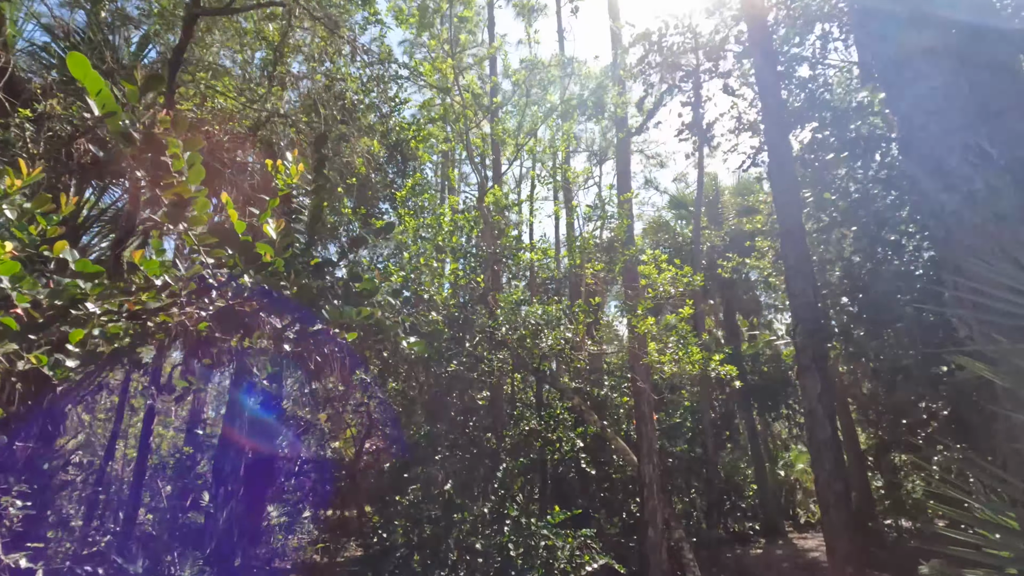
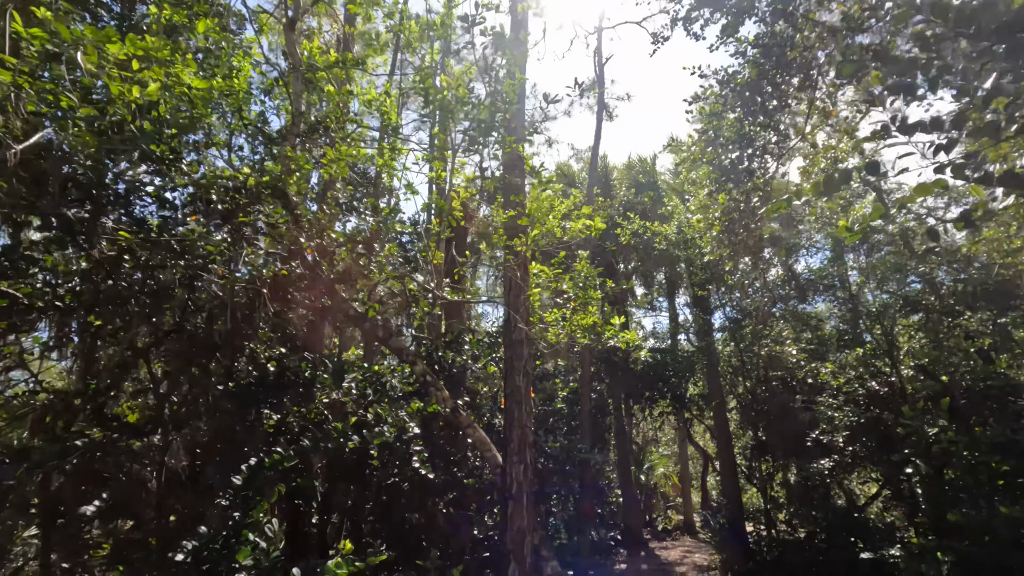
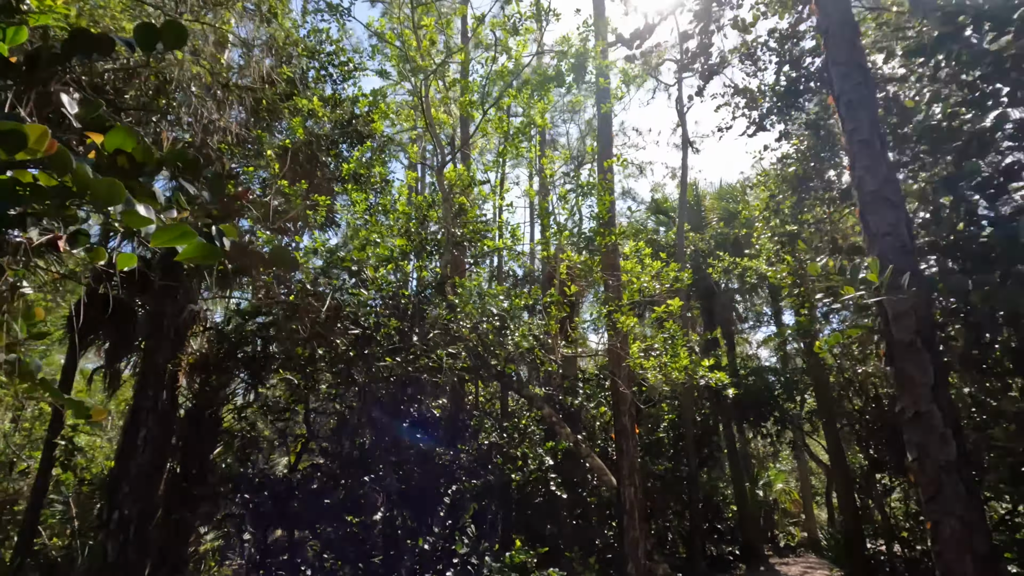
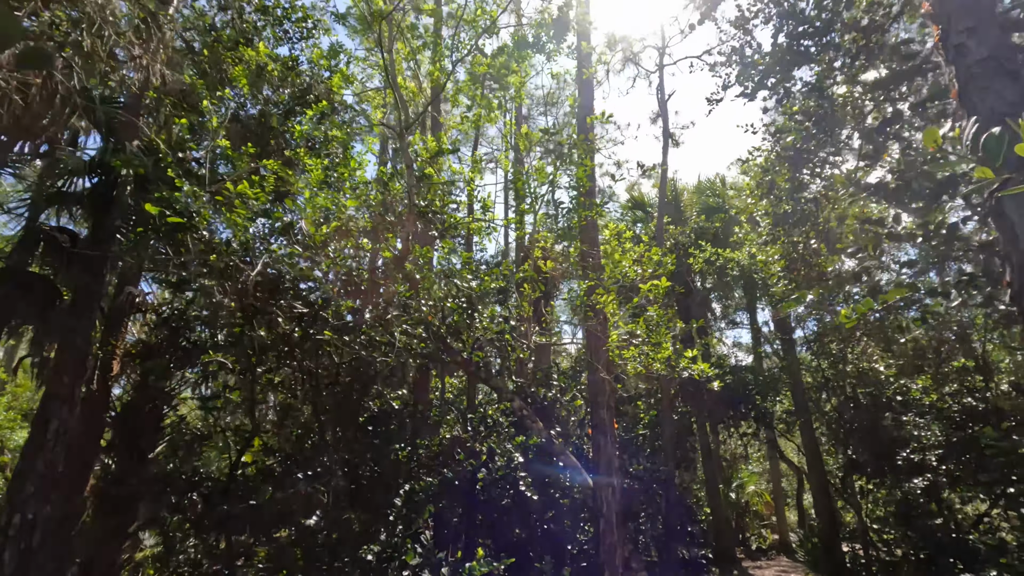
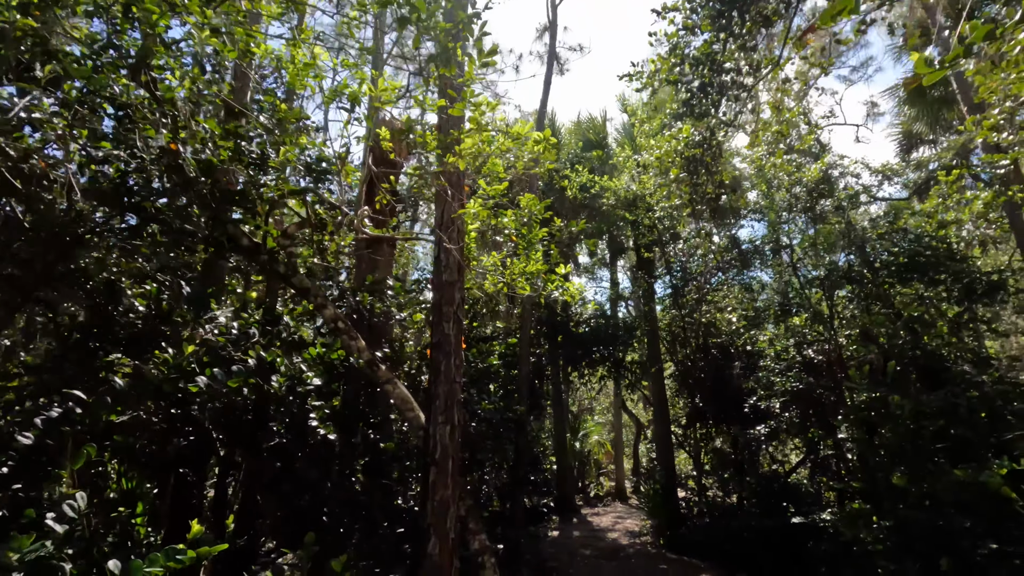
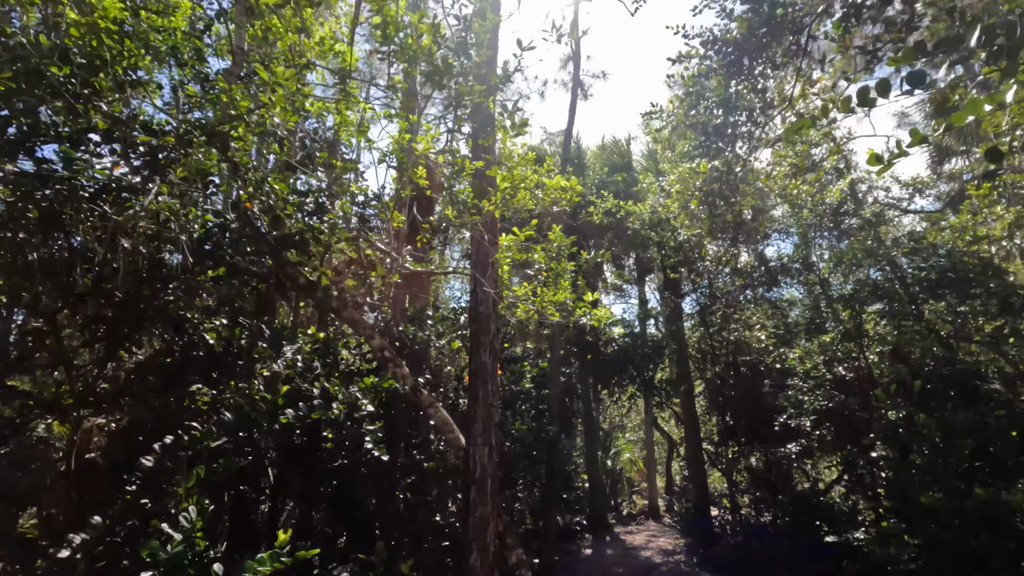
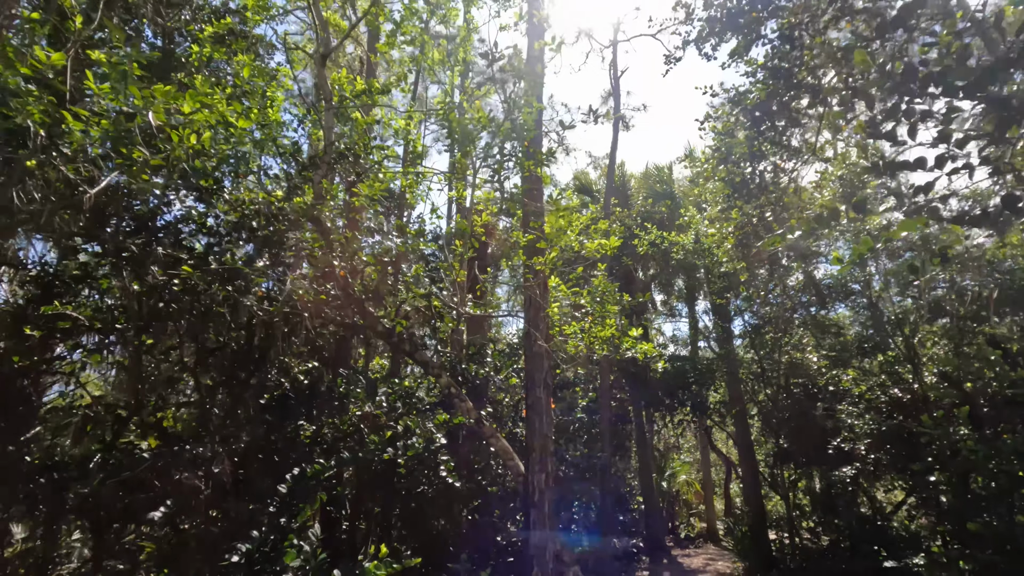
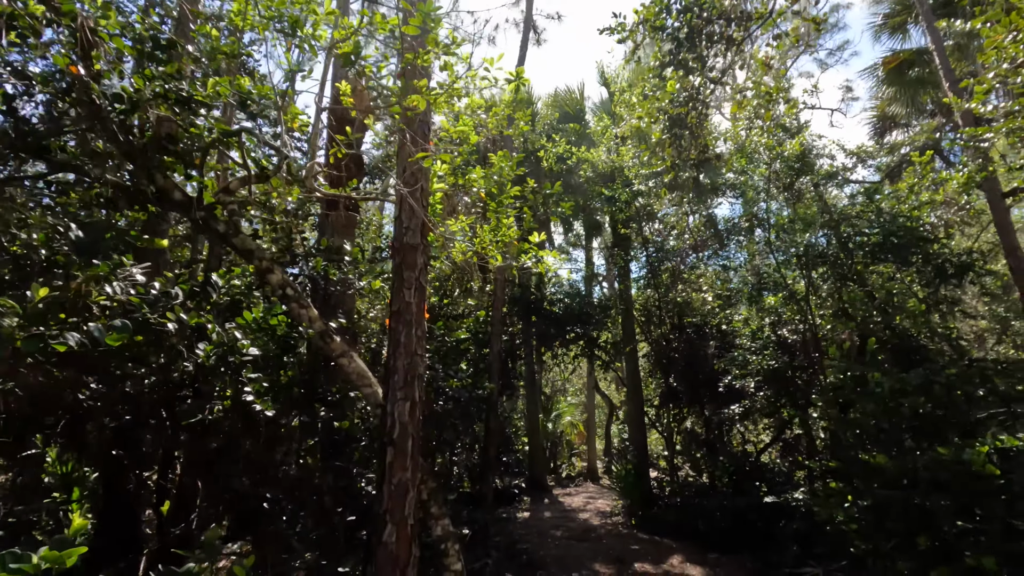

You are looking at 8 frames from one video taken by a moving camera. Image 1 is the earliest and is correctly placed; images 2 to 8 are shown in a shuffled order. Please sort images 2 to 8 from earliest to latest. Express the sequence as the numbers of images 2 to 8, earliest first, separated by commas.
3, 4, 7, 2, 6, 5, 8
